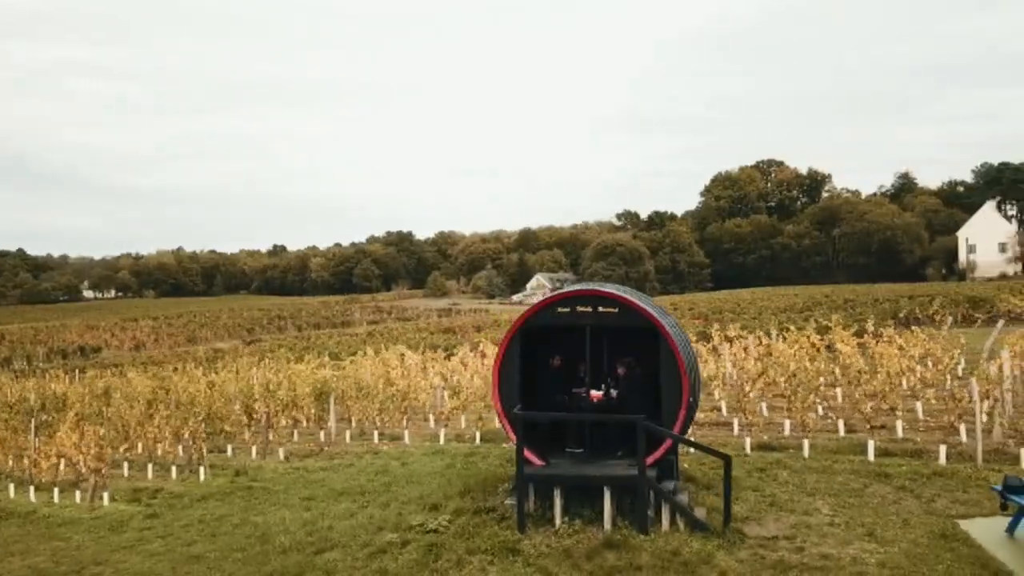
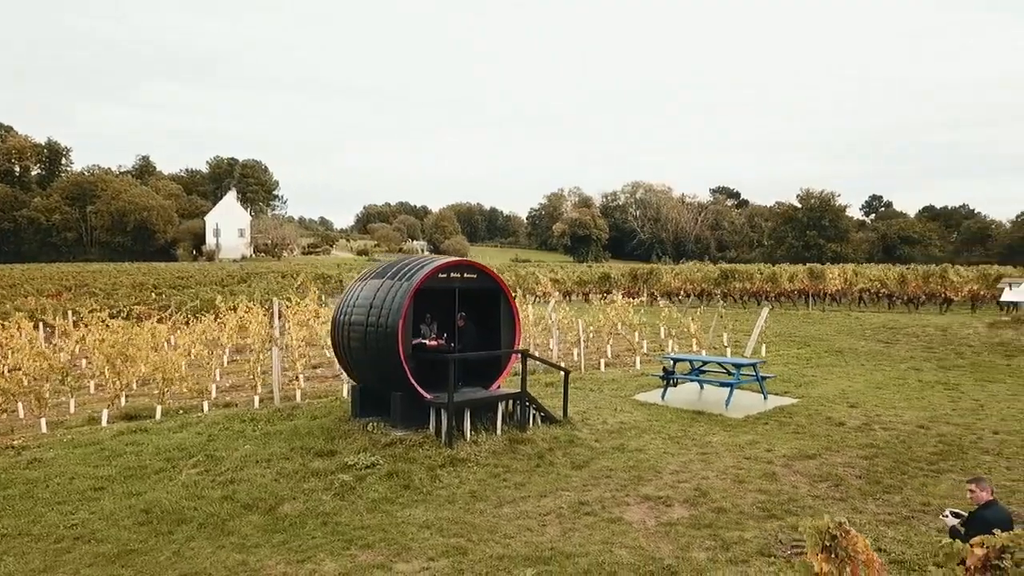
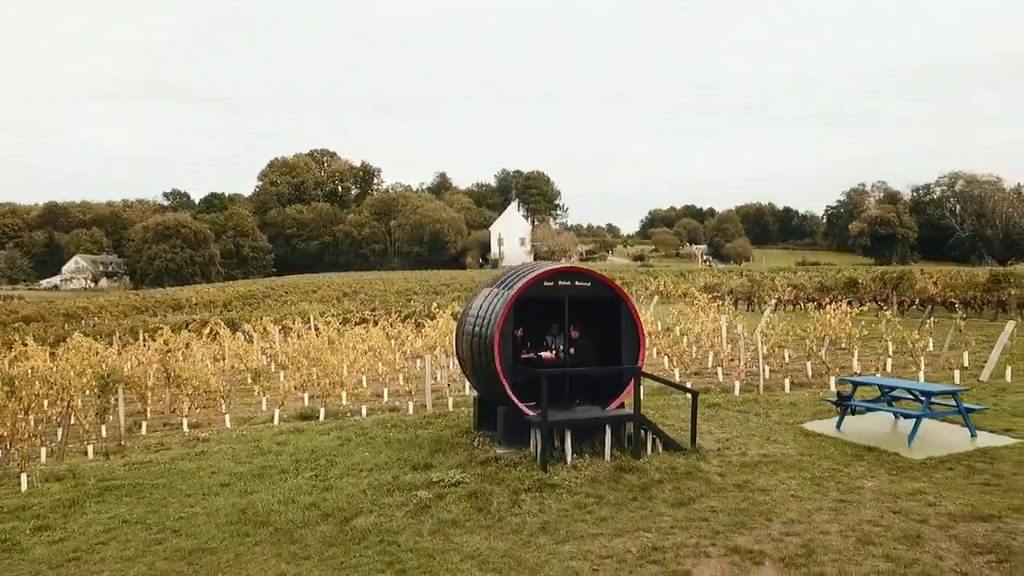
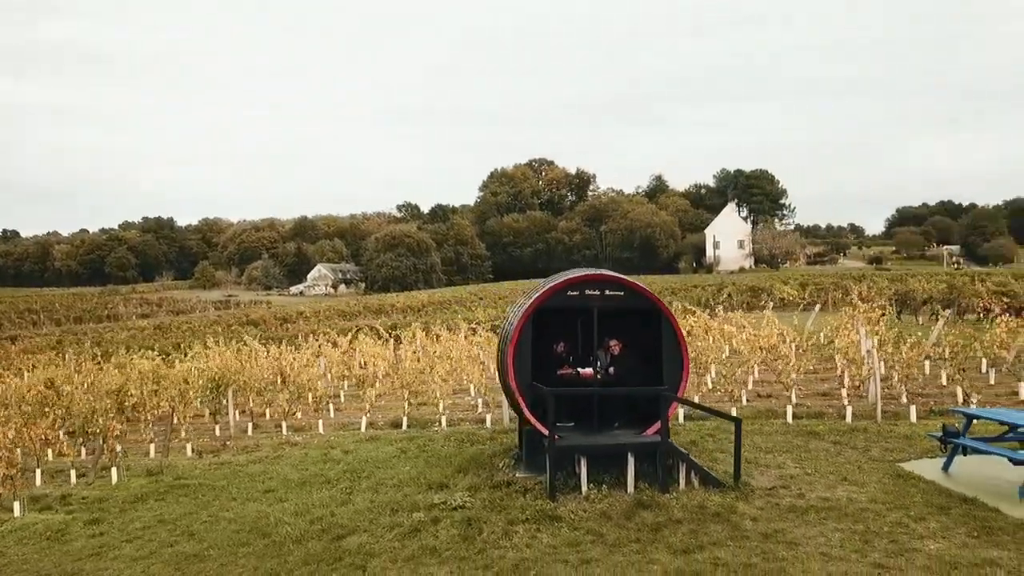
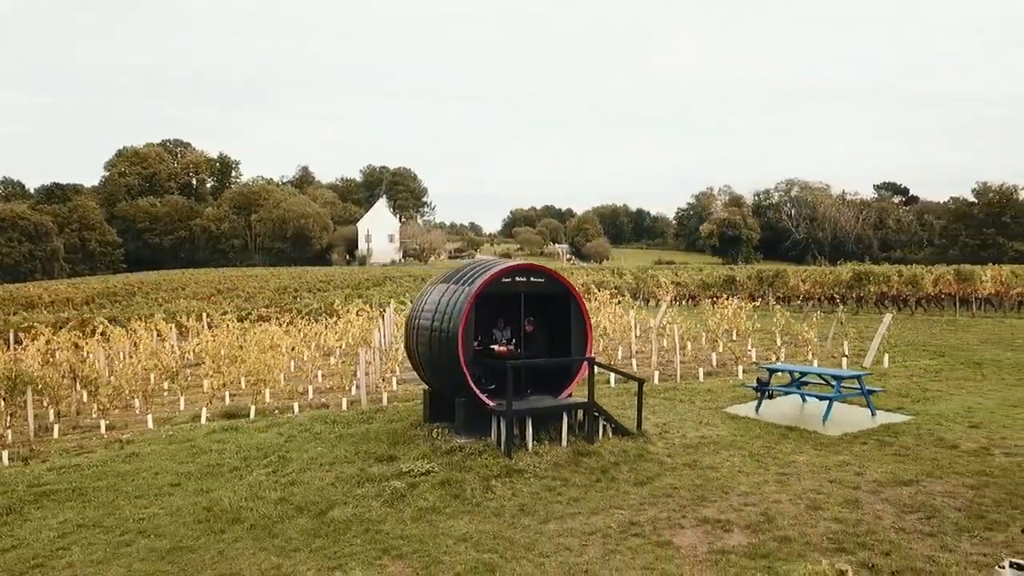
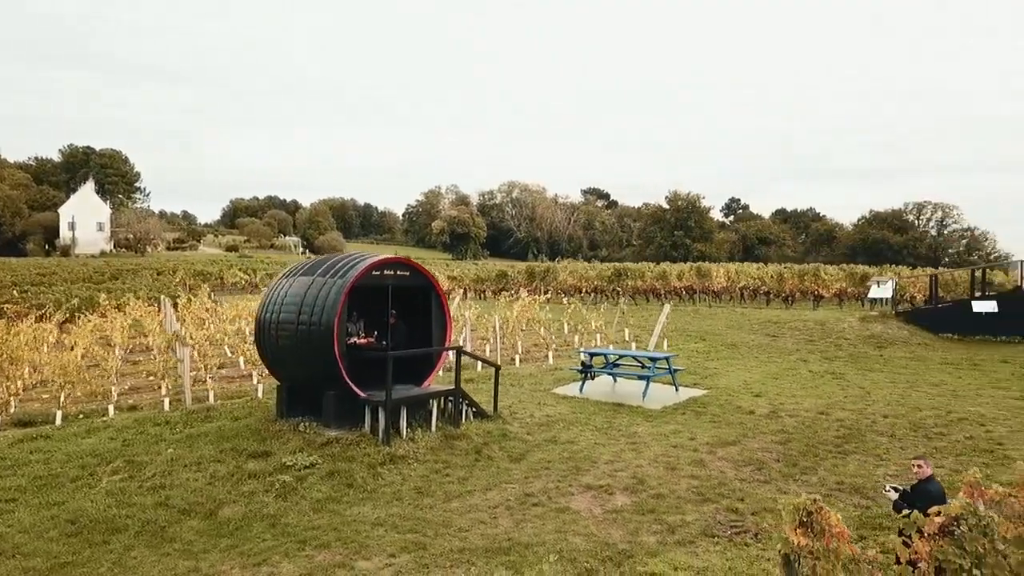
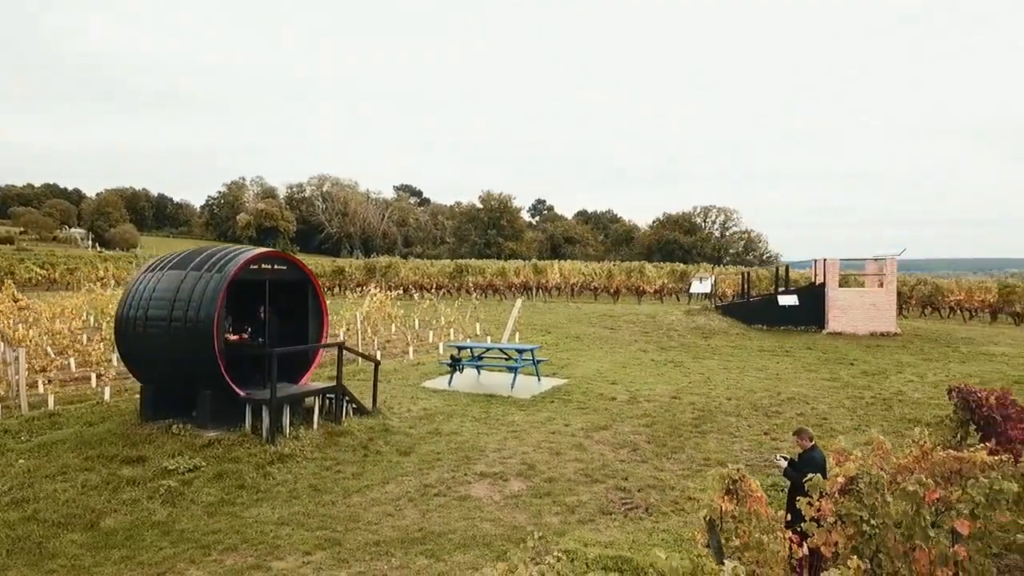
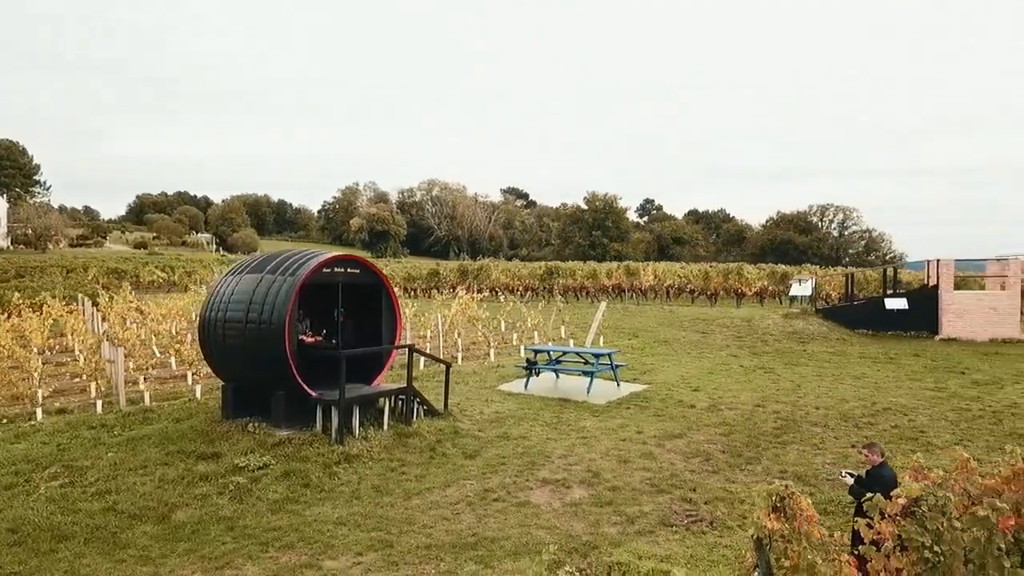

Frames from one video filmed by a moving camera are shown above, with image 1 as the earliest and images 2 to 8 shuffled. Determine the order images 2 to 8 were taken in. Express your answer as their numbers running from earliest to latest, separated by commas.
4, 3, 5, 2, 6, 8, 7
